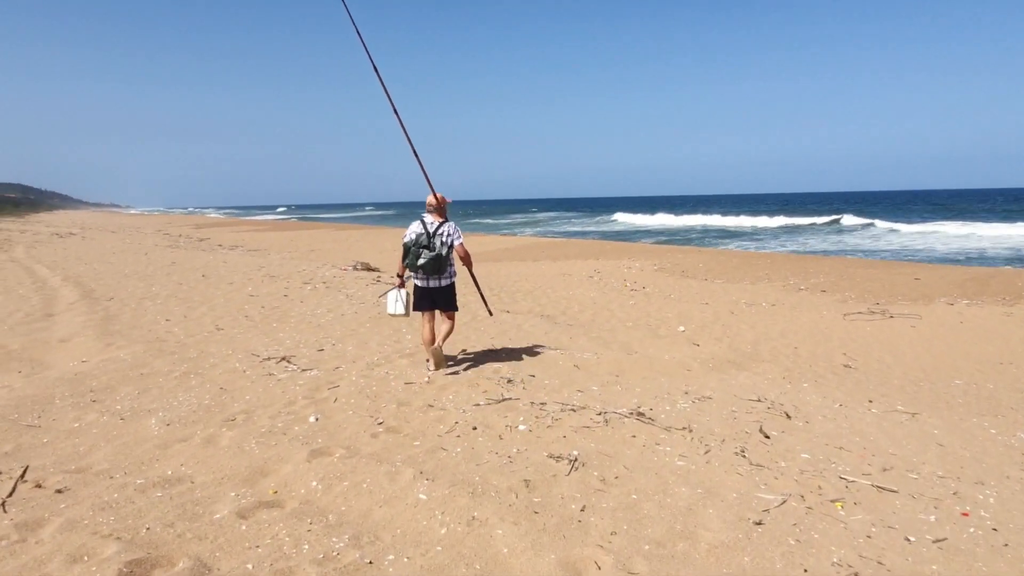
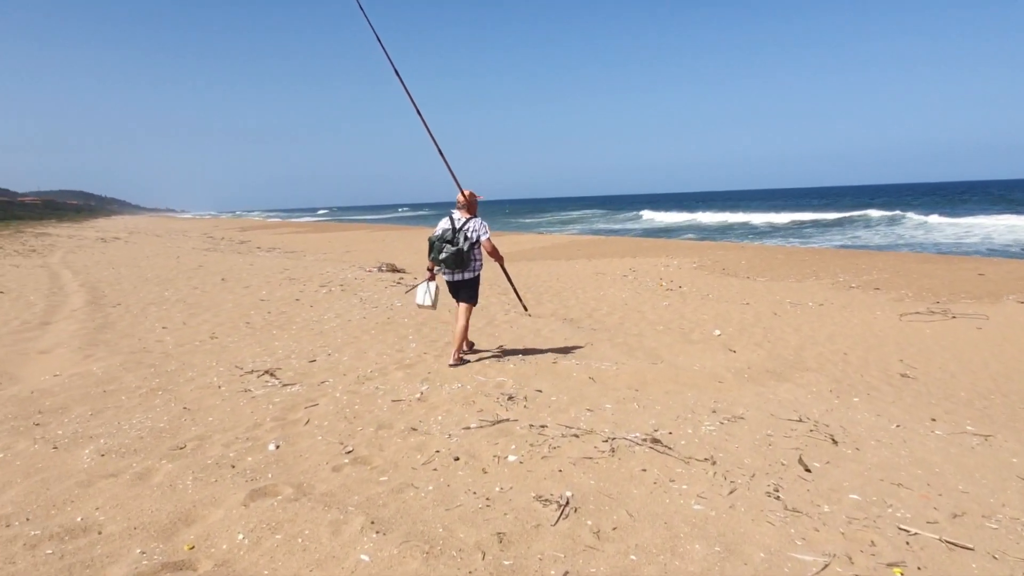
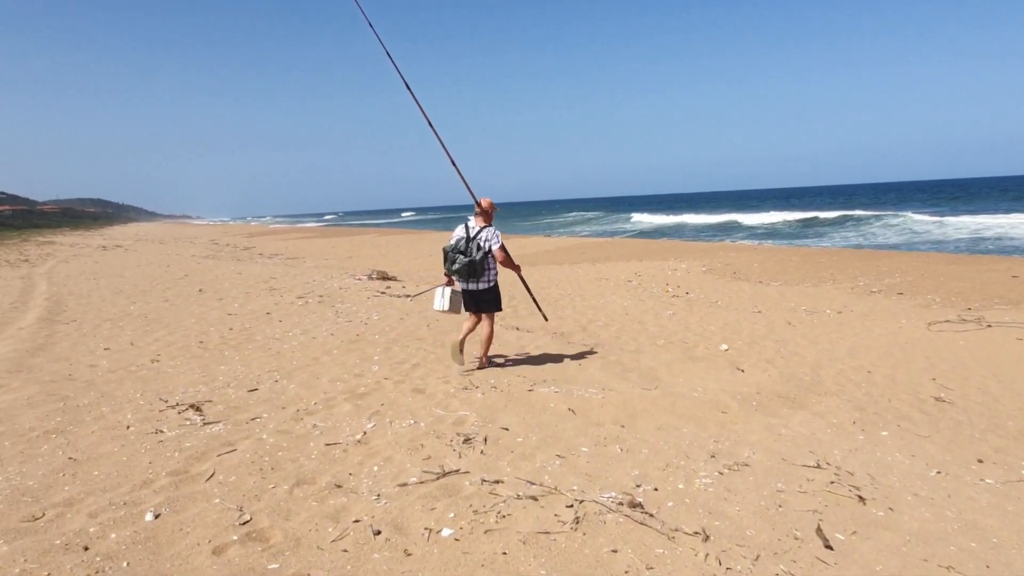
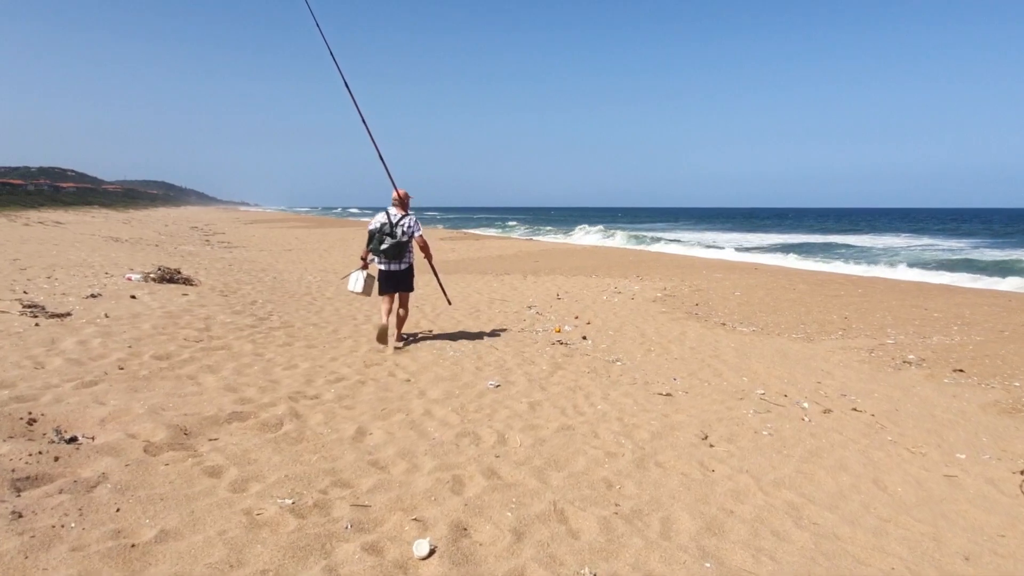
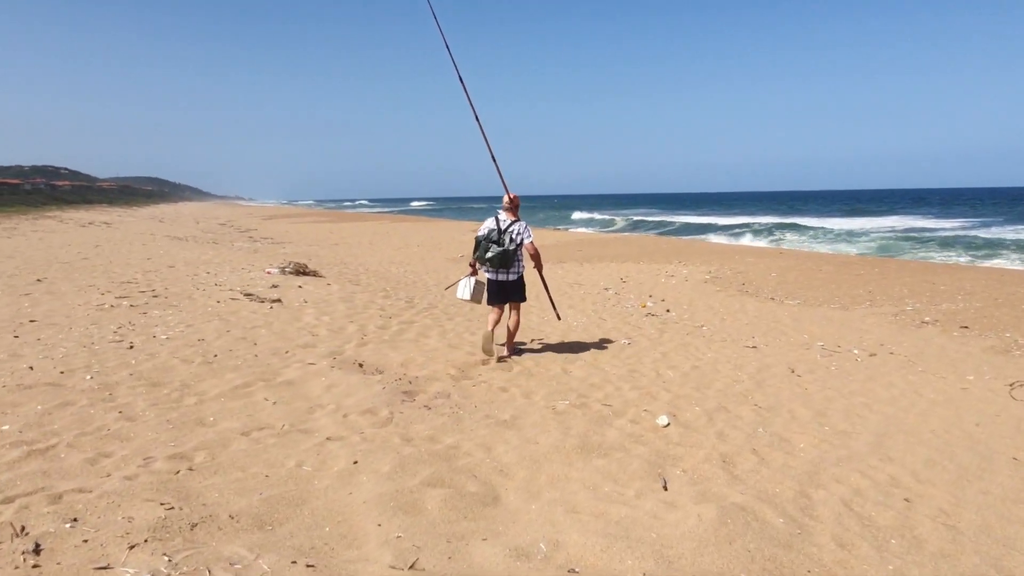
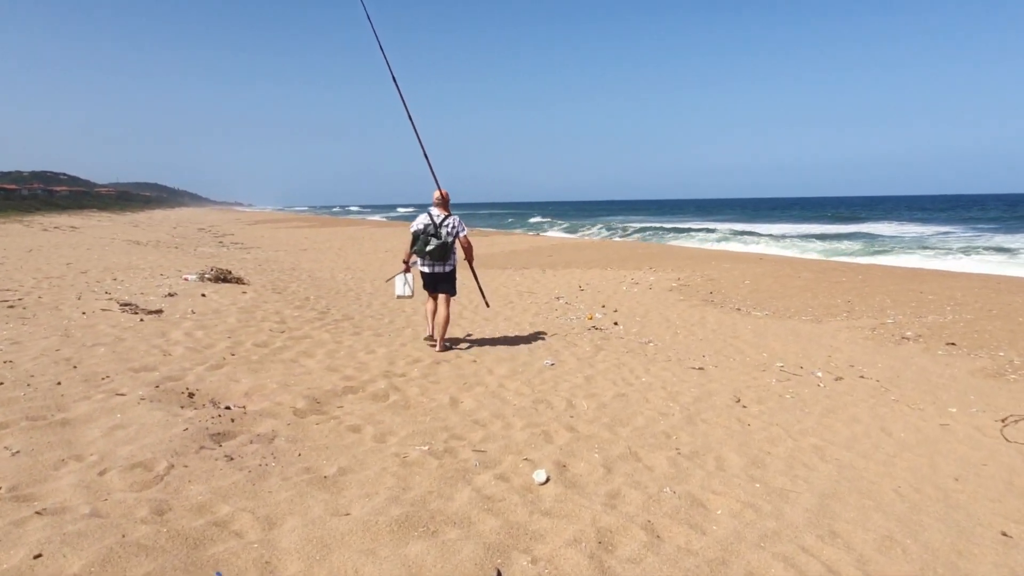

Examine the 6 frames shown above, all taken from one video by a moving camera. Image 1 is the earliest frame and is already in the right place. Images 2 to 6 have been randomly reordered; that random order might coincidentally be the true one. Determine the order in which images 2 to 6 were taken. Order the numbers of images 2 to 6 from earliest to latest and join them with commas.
2, 3, 5, 6, 4
